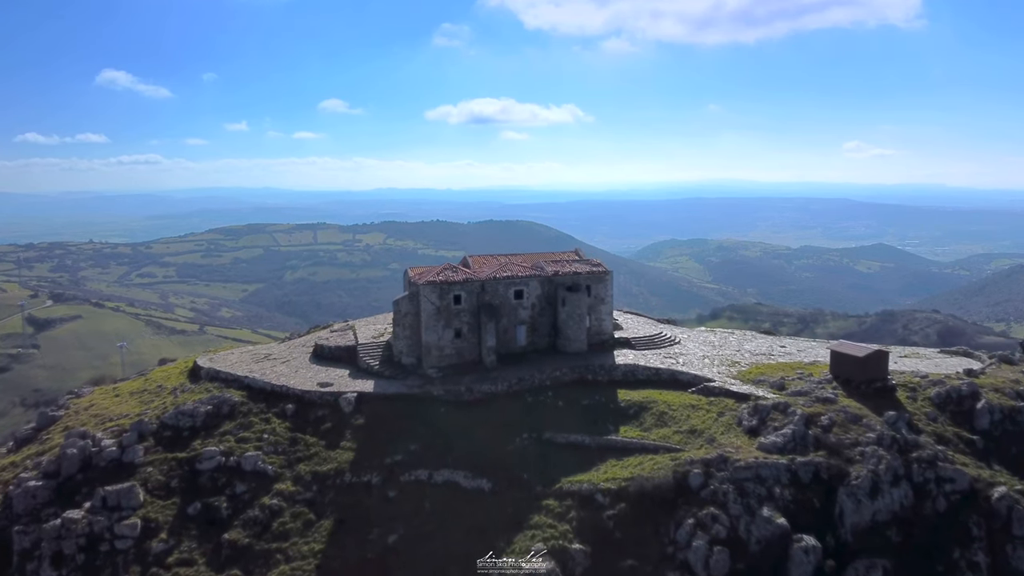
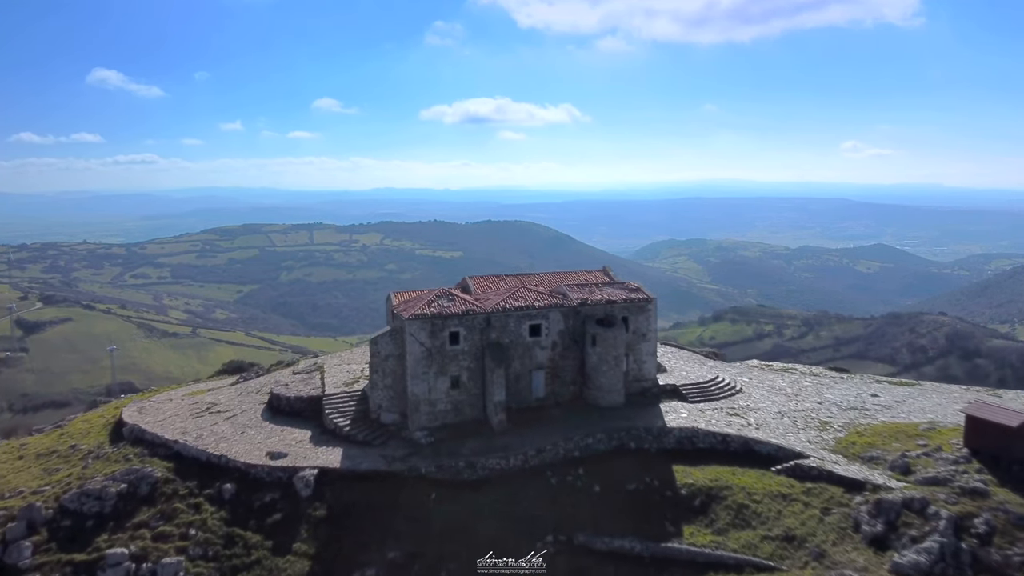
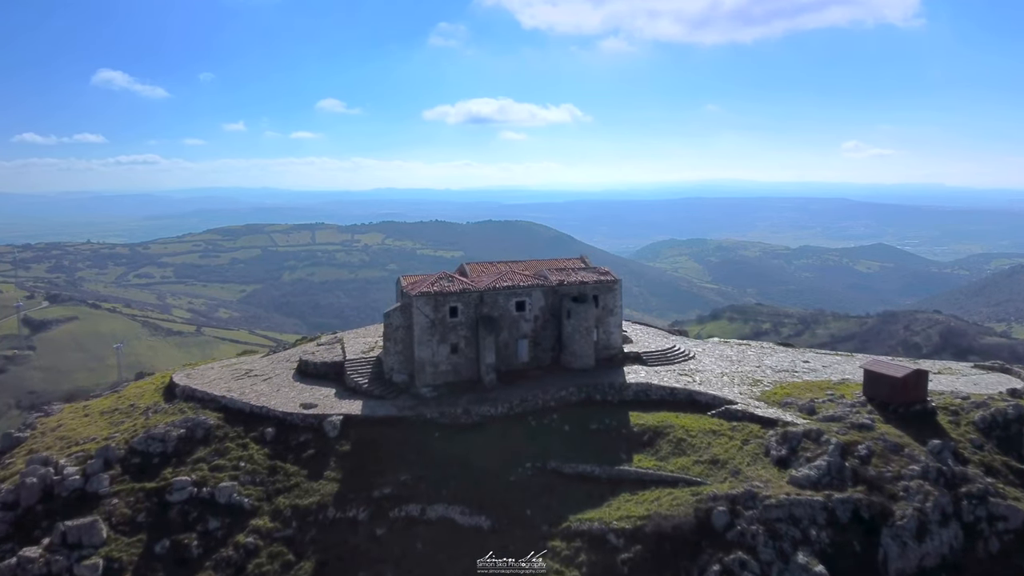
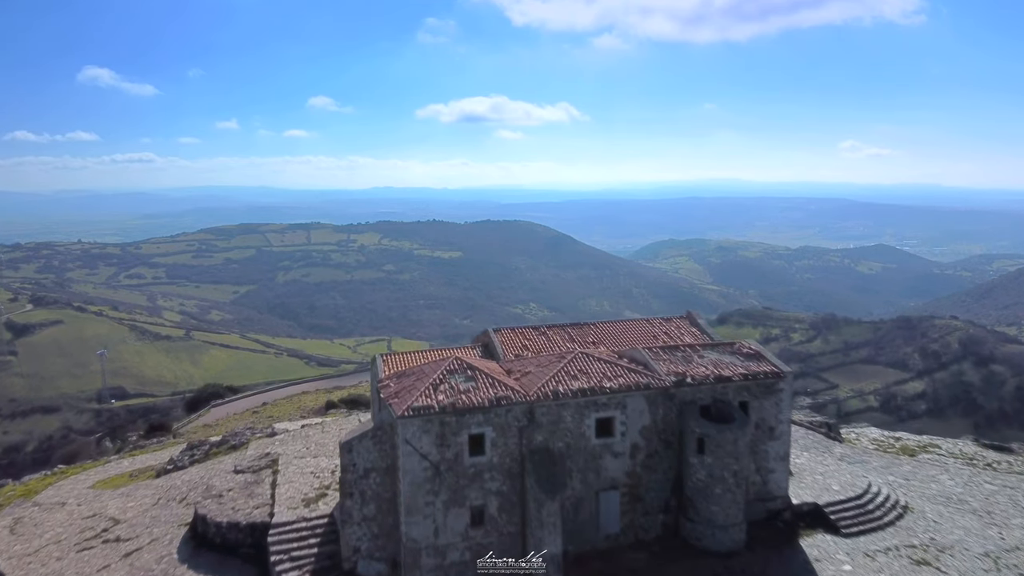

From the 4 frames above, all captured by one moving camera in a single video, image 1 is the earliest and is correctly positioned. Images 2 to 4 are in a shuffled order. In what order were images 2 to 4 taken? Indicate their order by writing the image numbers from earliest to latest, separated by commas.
3, 2, 4
